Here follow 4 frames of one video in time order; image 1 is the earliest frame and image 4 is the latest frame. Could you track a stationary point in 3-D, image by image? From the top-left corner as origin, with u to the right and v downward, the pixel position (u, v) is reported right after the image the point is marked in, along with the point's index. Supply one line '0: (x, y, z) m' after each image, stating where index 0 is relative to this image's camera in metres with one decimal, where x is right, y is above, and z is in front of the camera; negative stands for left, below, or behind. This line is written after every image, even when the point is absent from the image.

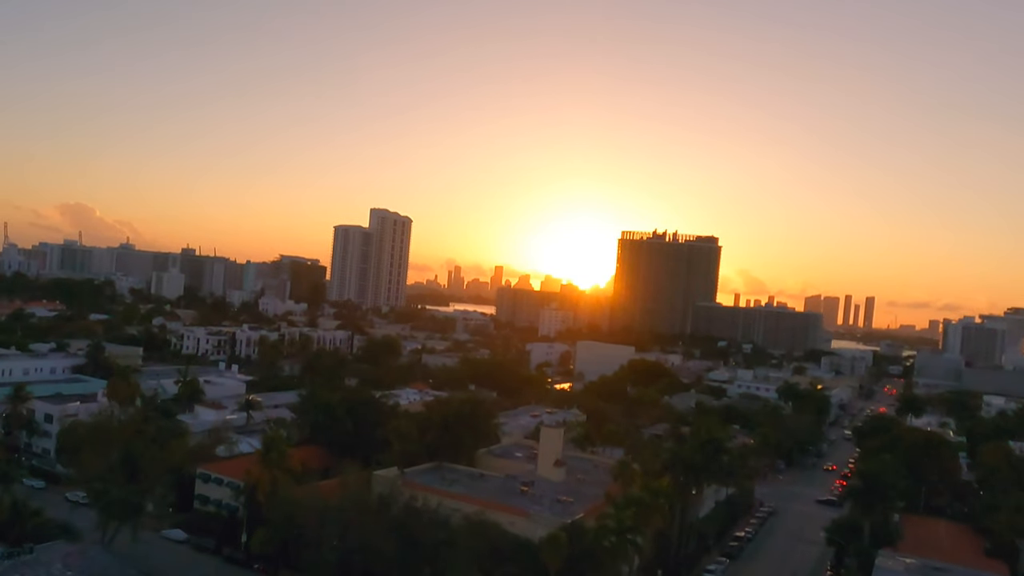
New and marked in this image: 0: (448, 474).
0: (-1.7, -4.8, +18.7) m
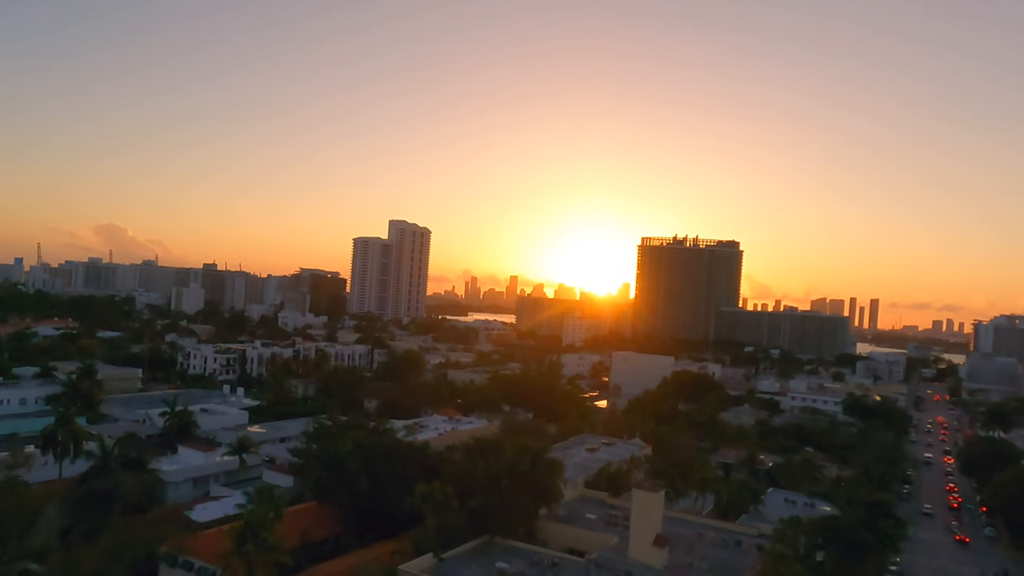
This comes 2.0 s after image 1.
0: (-0.2, -4.9, +13.1) m
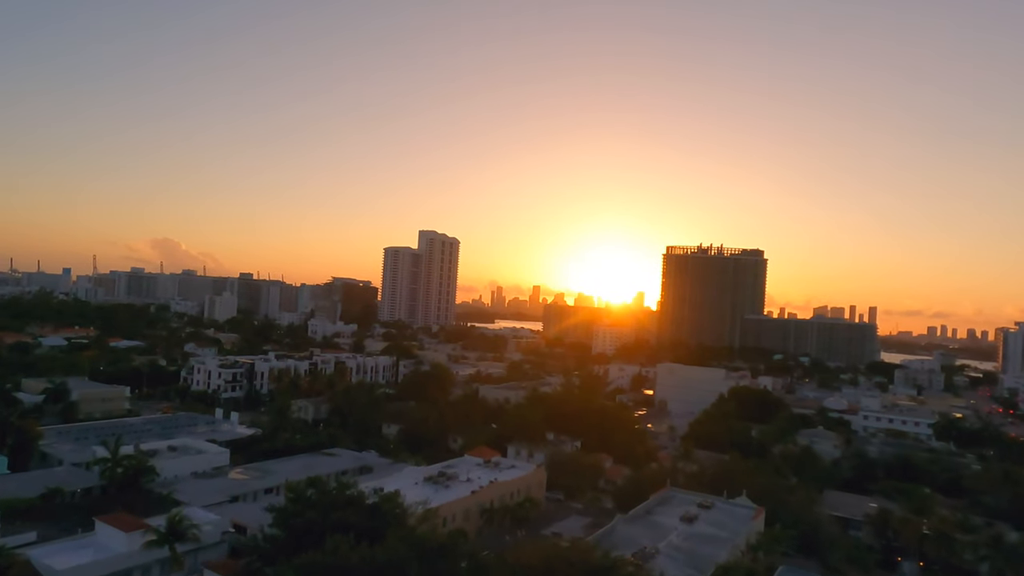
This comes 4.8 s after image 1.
0: (+0.9, -4.8, +6.0) m
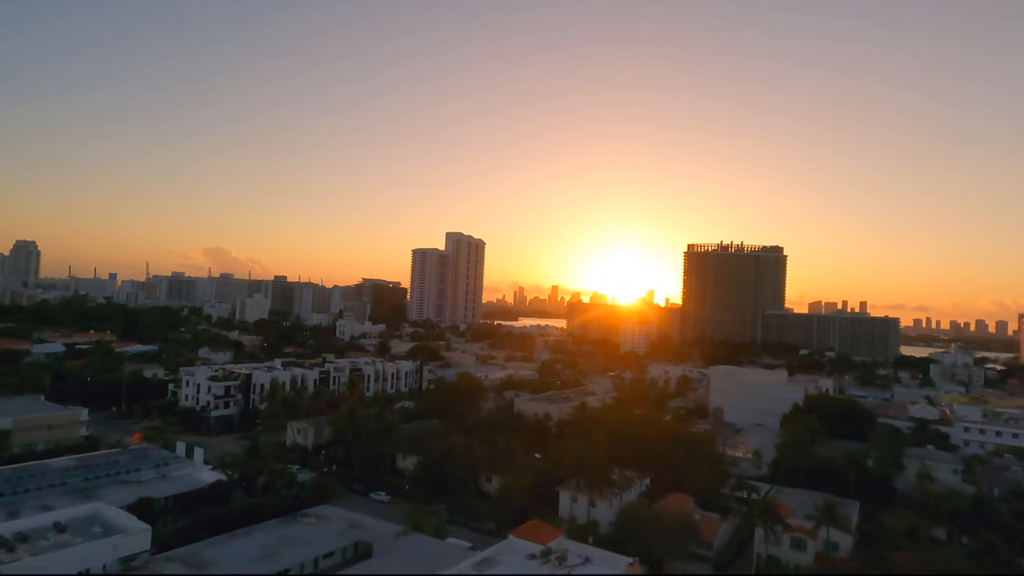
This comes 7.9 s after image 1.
0: (+1.8, -4.6, -2.8) m
